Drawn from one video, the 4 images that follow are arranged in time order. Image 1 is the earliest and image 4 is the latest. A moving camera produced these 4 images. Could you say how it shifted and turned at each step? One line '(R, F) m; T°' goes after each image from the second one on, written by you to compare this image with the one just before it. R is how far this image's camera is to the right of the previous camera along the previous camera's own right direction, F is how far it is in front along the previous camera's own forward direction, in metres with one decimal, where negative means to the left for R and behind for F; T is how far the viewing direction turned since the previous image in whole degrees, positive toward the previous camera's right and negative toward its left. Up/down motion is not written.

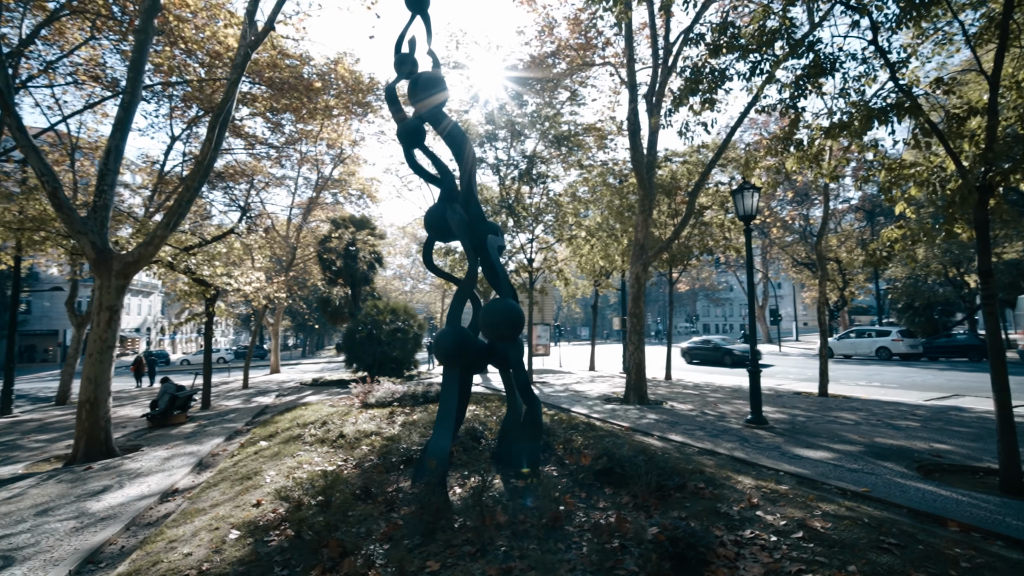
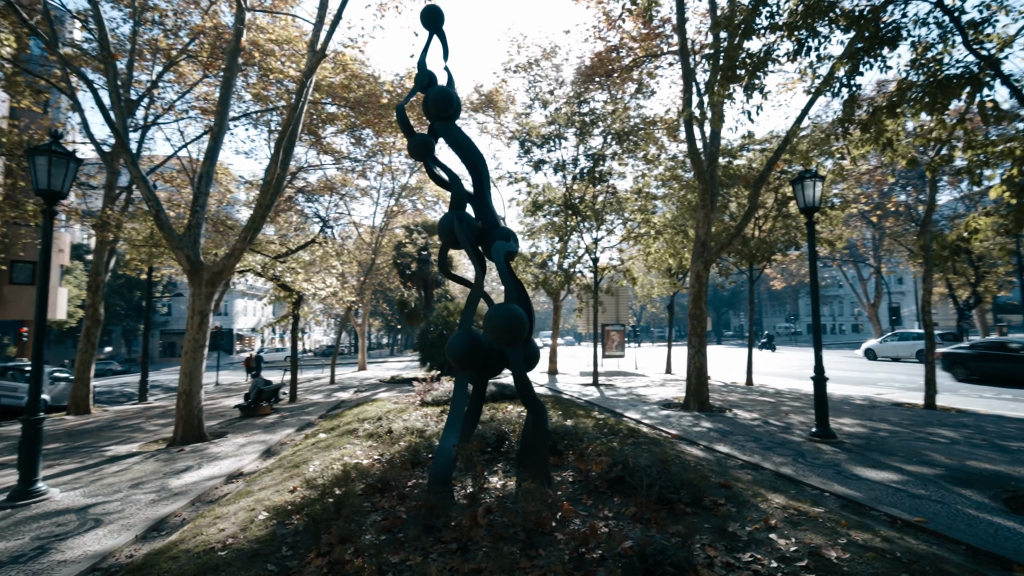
(+1.0, 0.0) m; -10°
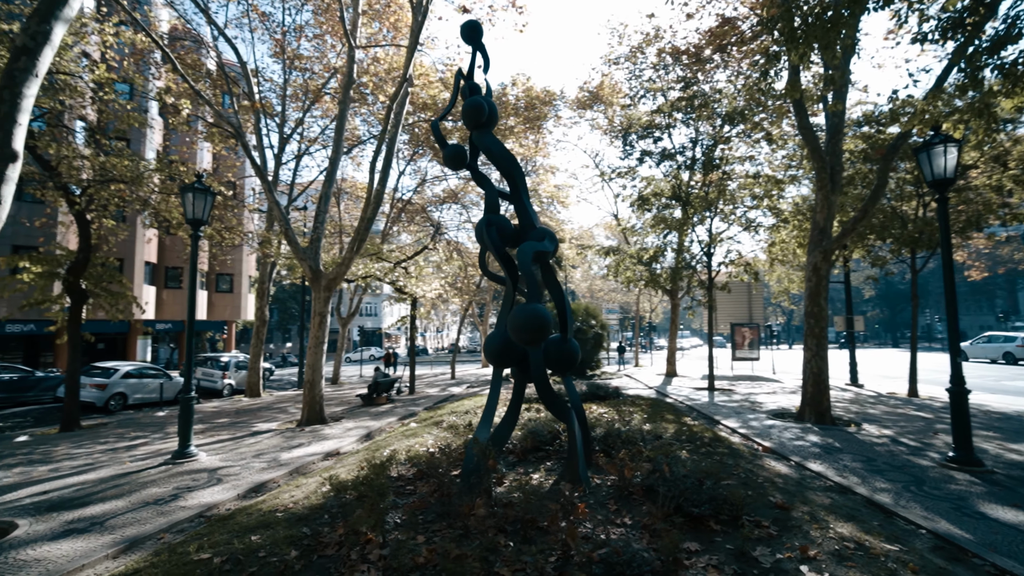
(+1.4, +0.1) m; -16°
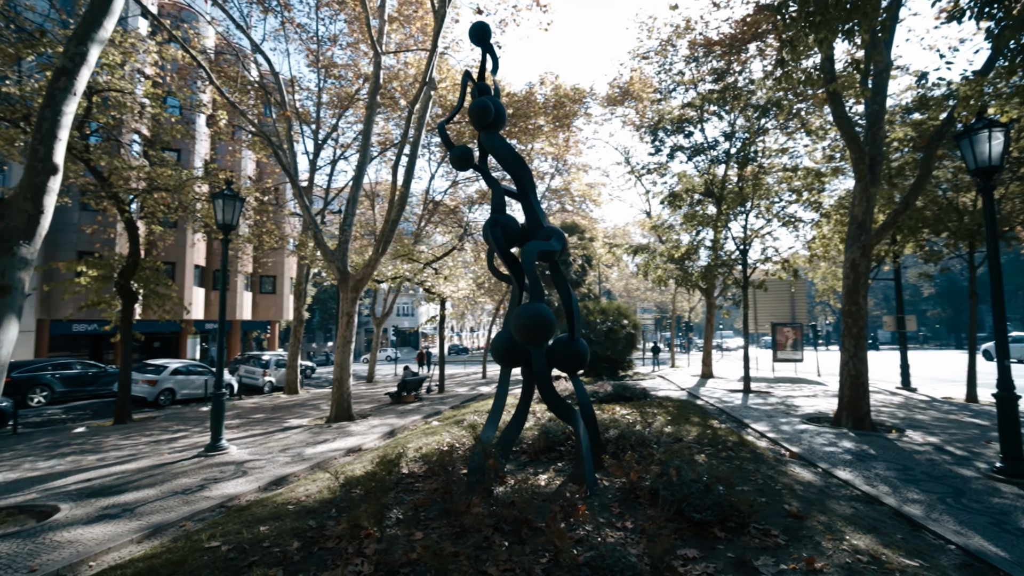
(+0.4, 0.0) m; -5°
